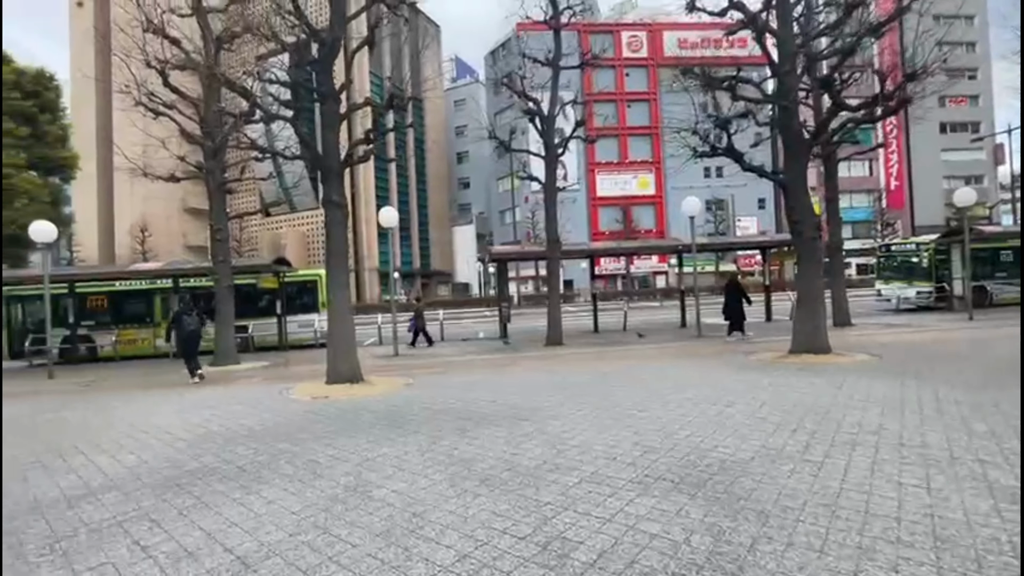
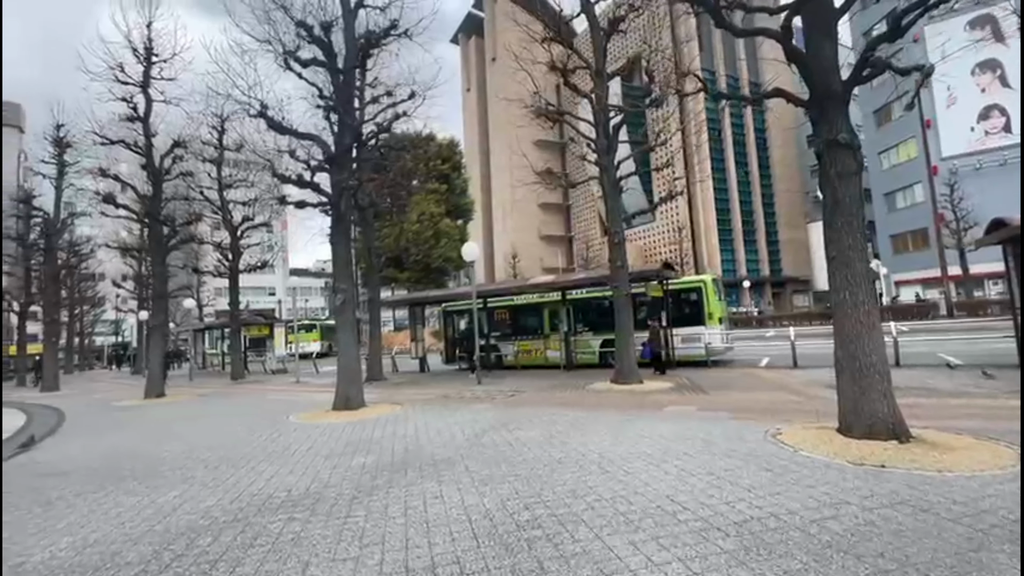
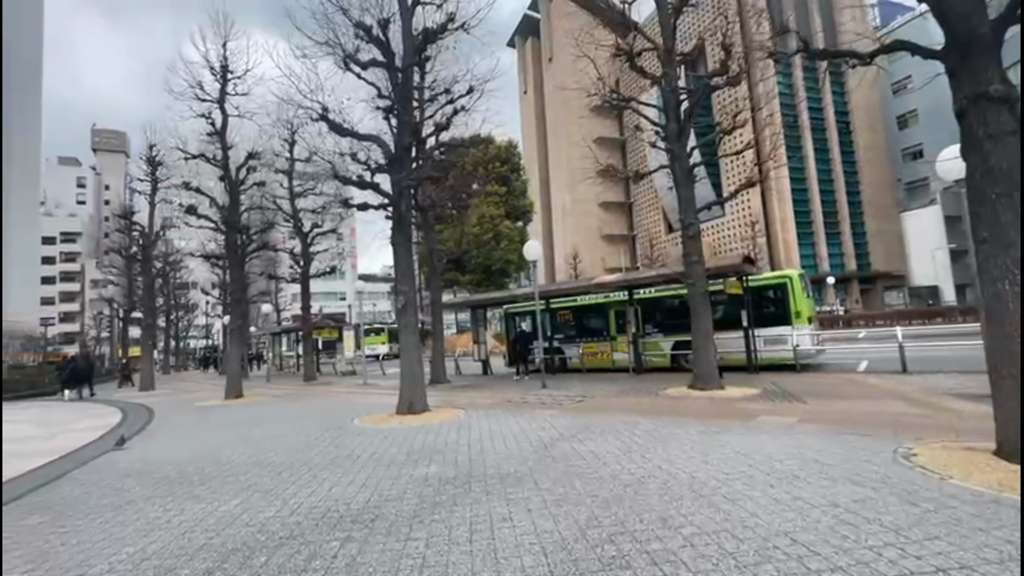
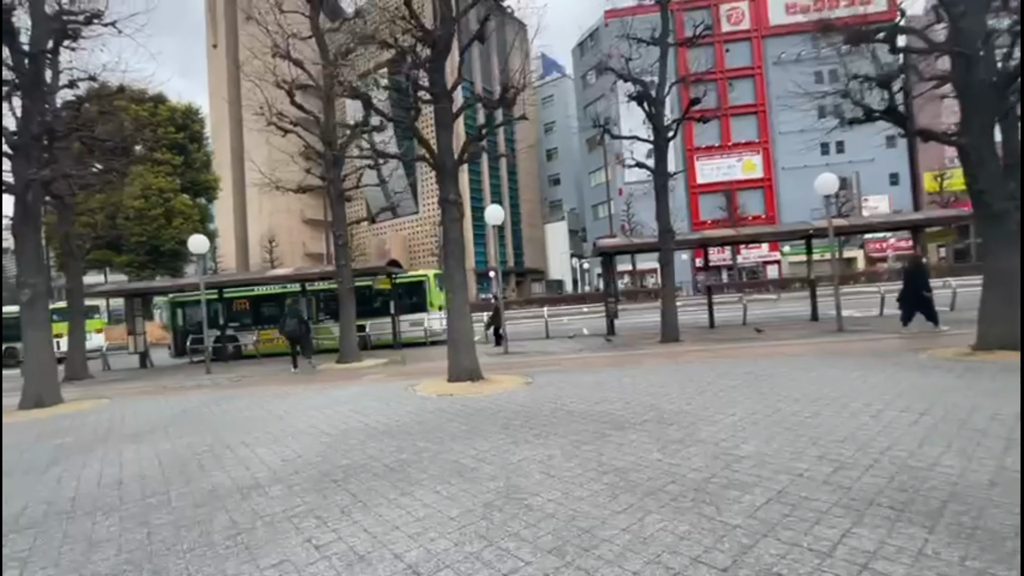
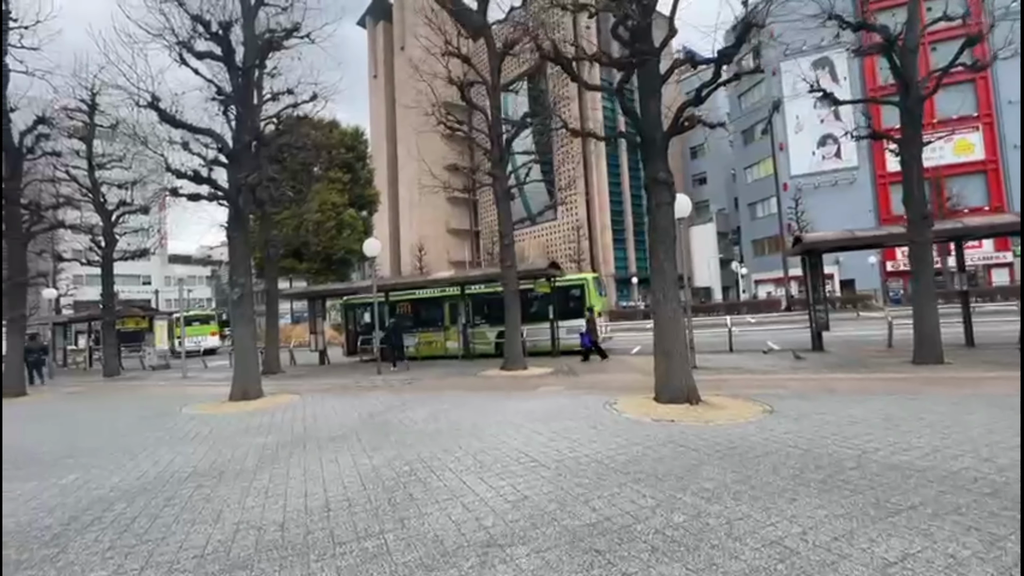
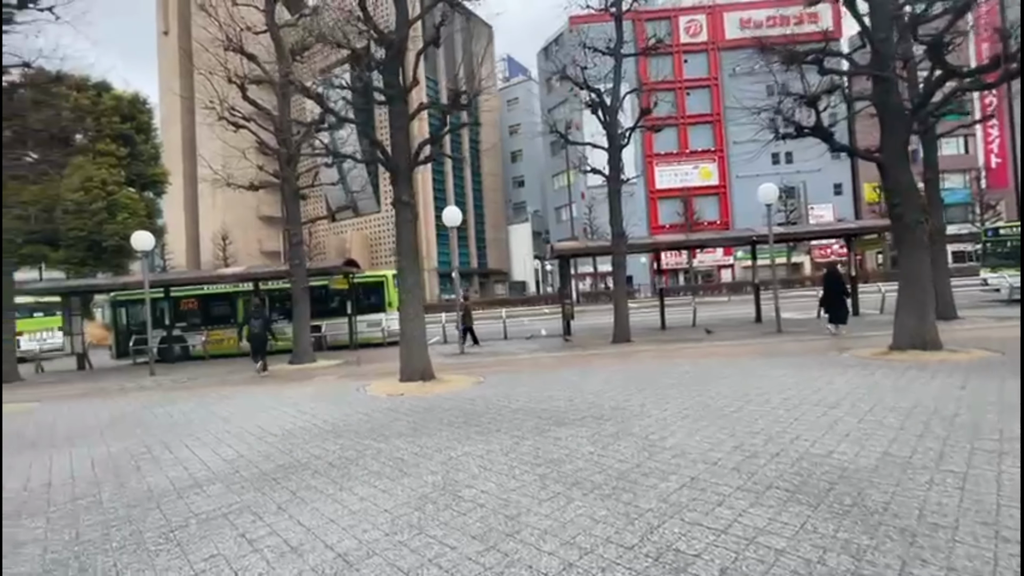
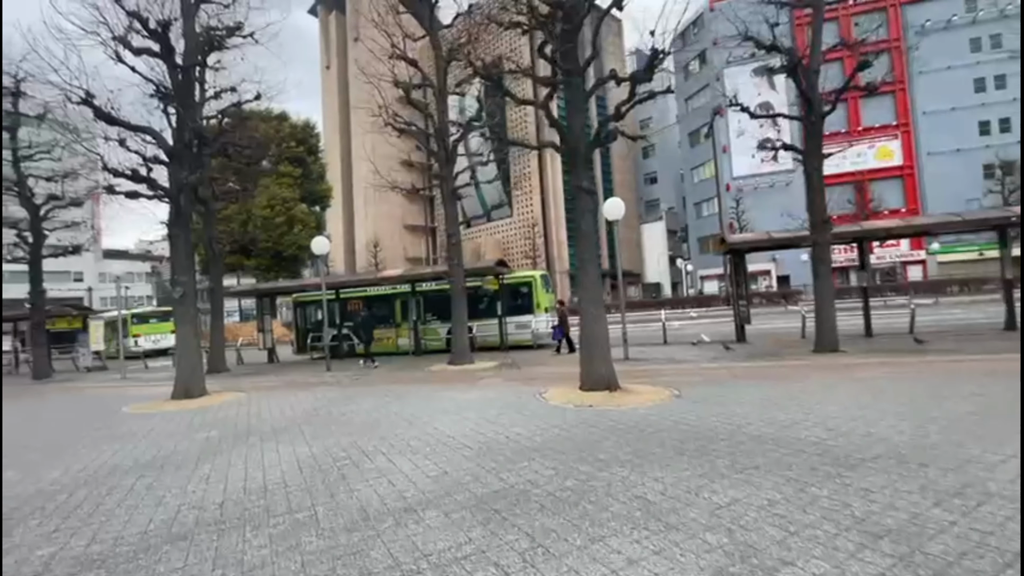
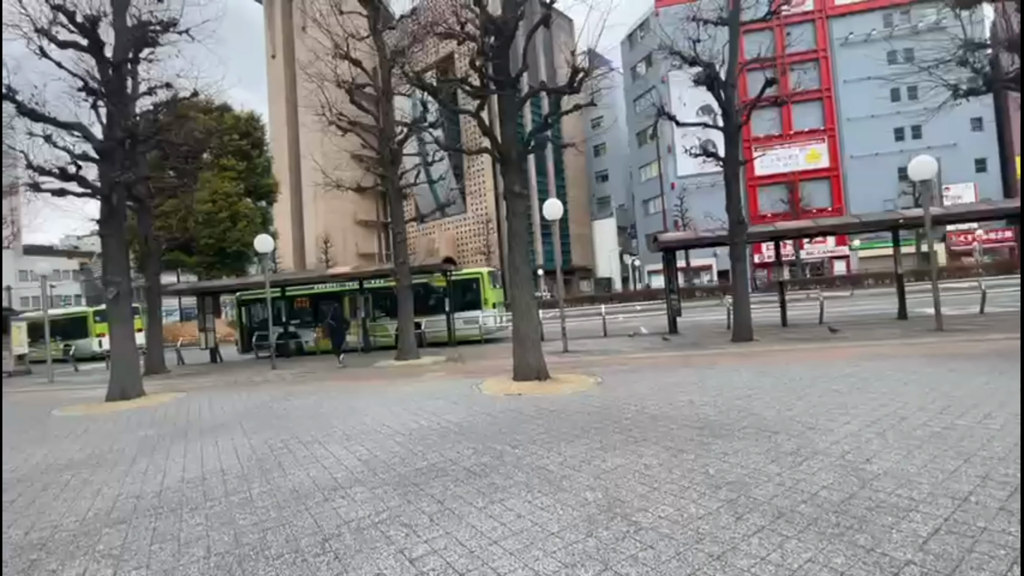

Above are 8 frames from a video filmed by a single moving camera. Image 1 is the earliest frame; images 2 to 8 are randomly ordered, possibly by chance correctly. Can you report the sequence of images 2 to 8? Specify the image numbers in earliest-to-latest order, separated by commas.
6, 4, 8, 7, 5, 2, 3
